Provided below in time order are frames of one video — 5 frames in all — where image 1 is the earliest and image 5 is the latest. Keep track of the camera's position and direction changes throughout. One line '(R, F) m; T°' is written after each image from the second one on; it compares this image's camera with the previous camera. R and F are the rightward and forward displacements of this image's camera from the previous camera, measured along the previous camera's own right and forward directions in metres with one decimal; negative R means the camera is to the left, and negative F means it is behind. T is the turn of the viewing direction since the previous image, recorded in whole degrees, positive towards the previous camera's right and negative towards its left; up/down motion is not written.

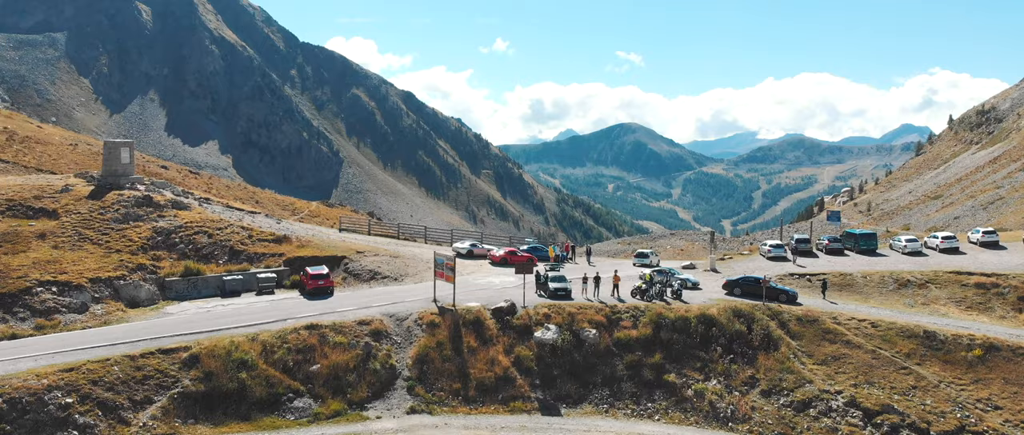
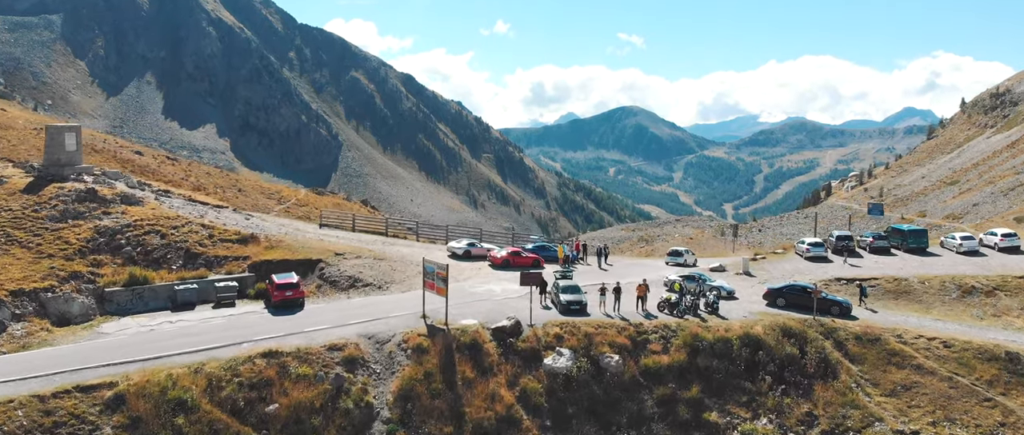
(-0.2, +6.9) m; 0°
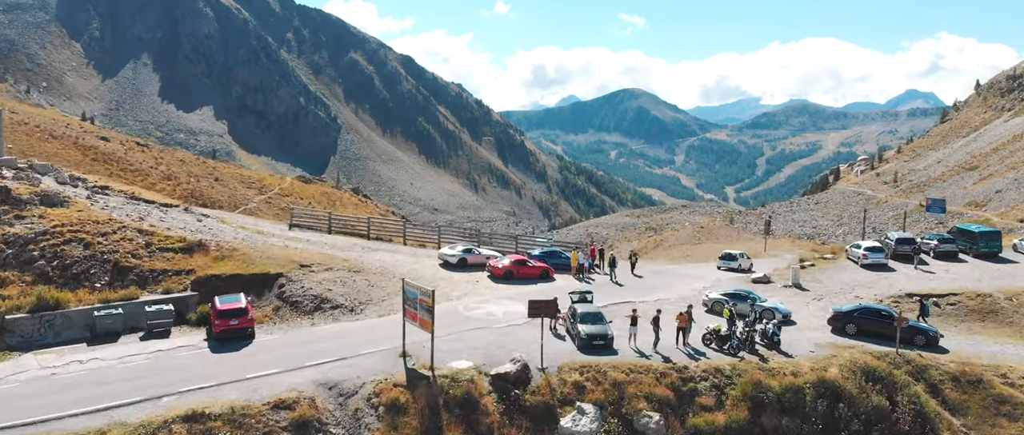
(-0.1, +7.6) m; 0°
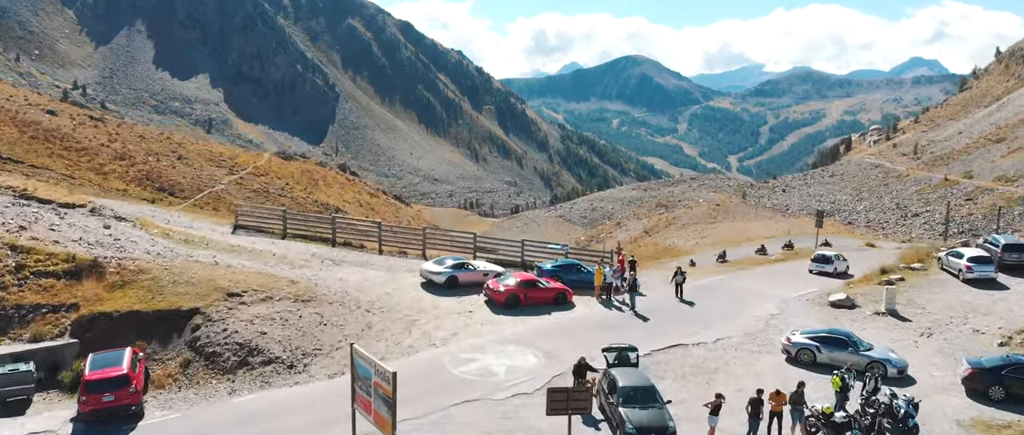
(-0.1, +9.3) m; 0°
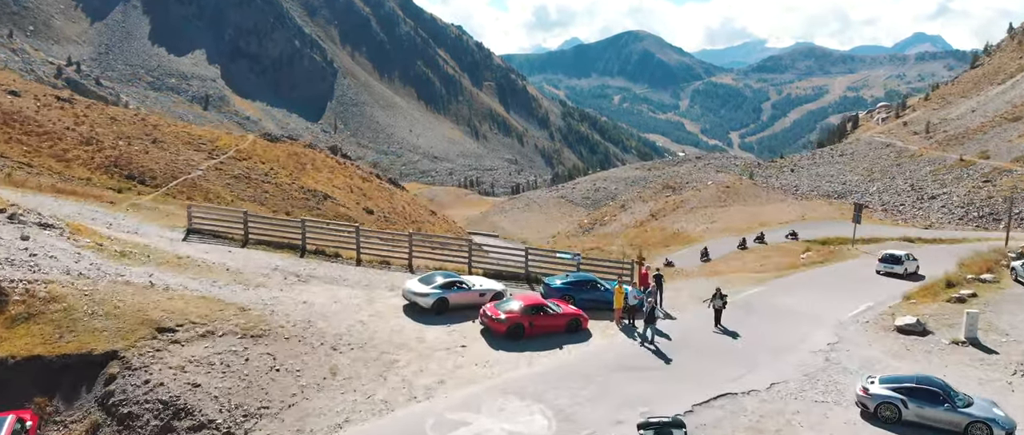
(0.0, +5.2) m; 0°
